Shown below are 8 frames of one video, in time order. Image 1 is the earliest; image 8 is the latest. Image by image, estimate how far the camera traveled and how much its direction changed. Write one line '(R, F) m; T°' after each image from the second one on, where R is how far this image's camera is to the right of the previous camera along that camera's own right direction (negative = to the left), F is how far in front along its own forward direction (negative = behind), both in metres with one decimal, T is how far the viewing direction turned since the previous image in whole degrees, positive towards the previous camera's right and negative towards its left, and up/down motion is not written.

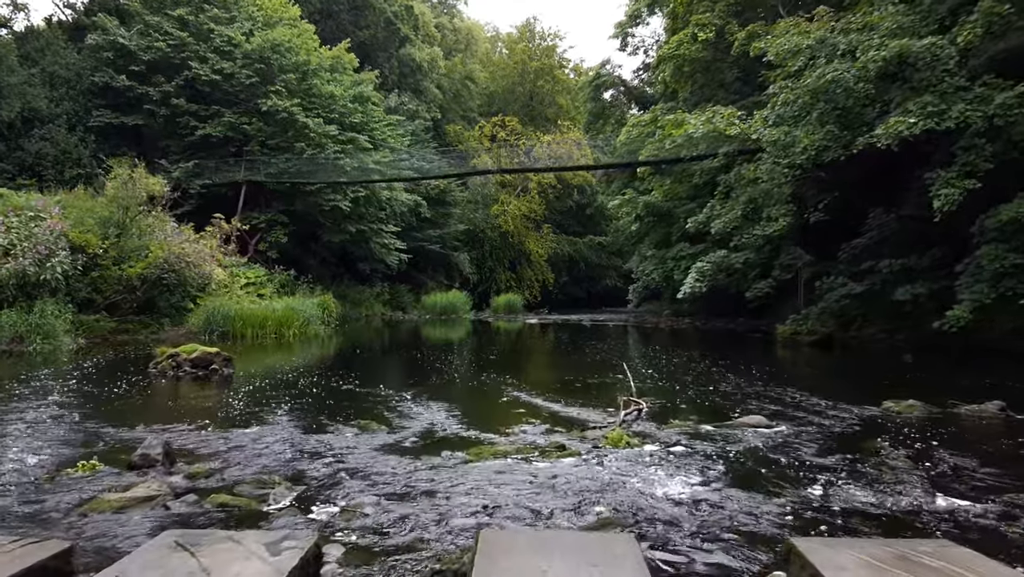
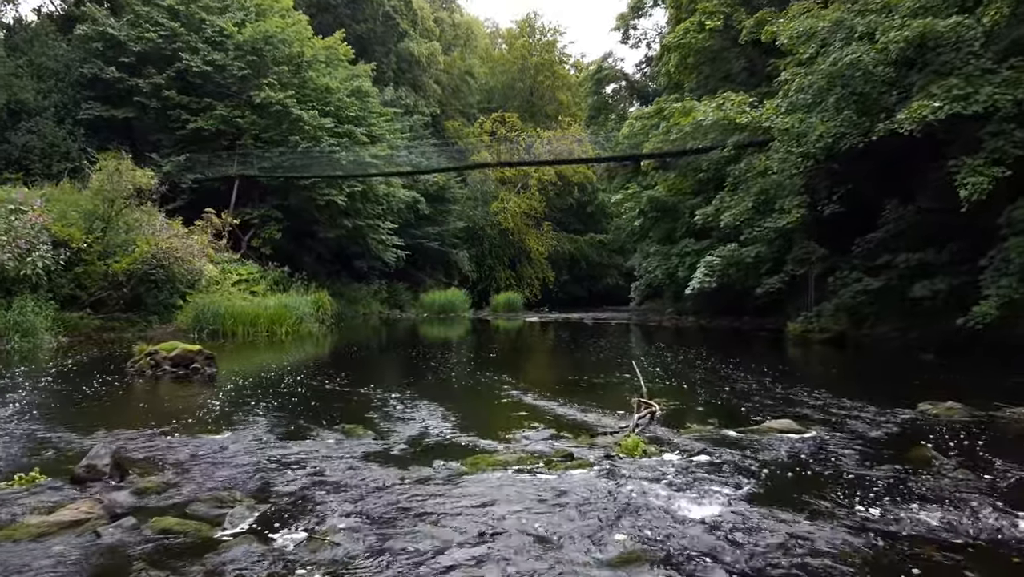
(0.0, +0.5) m; 0°
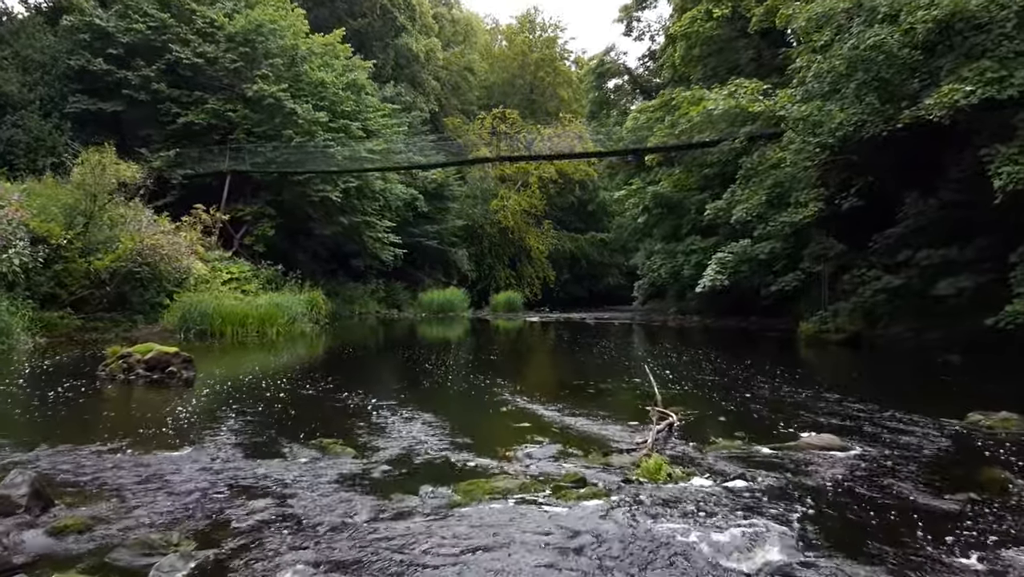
(0.0, +0.5) m; 0°
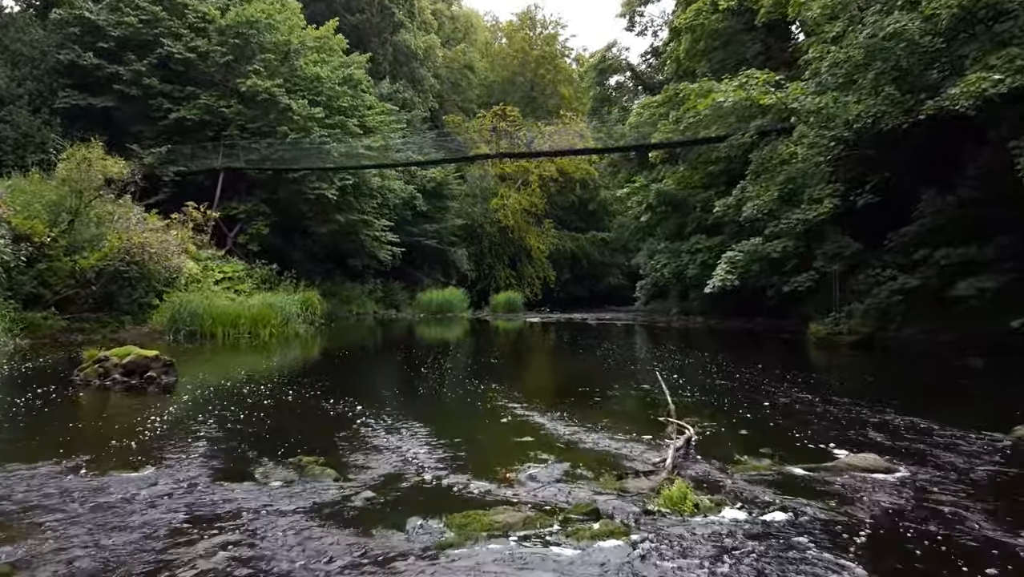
(0.0, +0.4) m; 0°
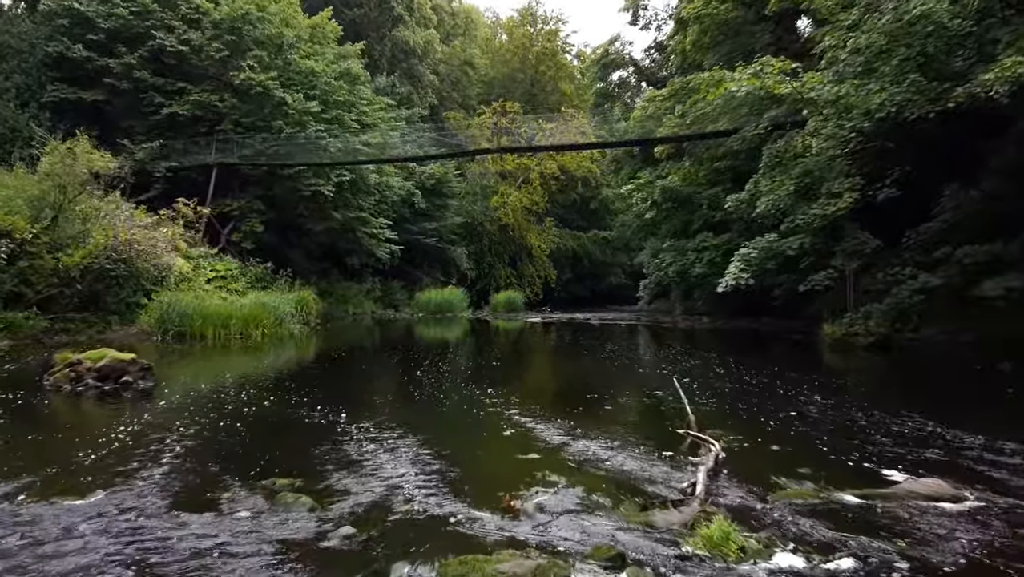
(0.0, +0.5) m; 0°
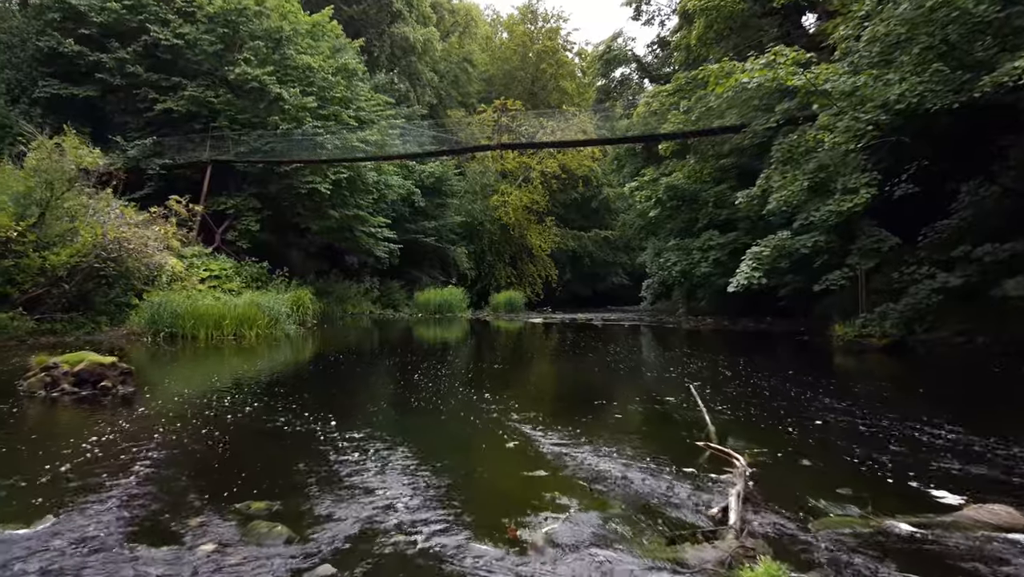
(0.0, +0.4) m; 0°
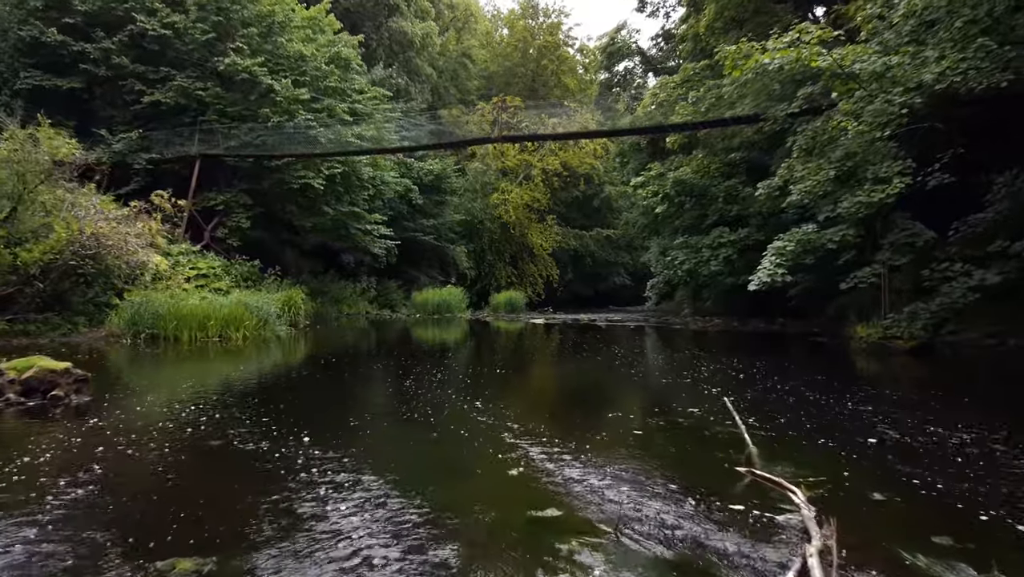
(0.0, +0.7) m; 0°
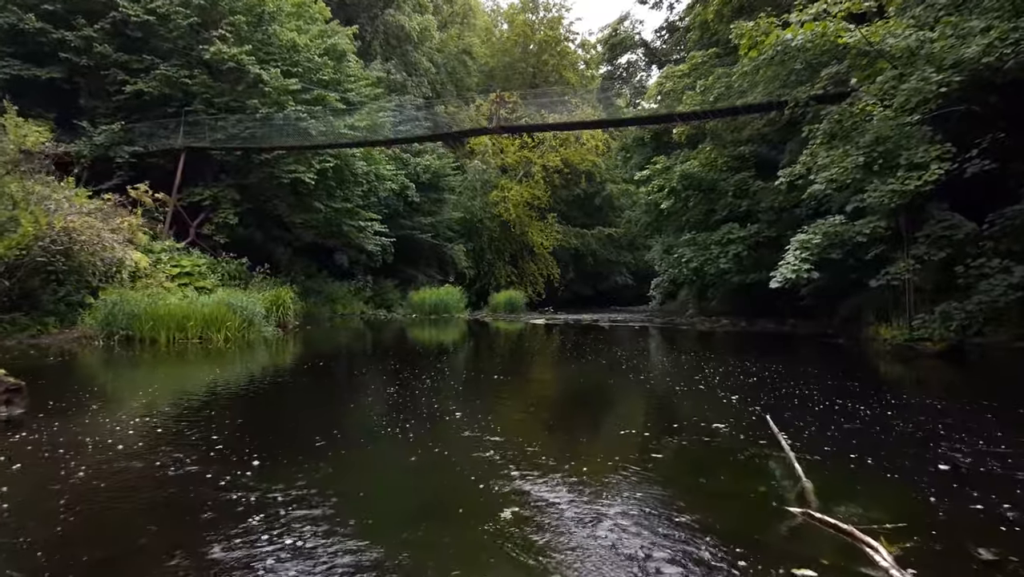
(0.0, +0.7) m; 0°
